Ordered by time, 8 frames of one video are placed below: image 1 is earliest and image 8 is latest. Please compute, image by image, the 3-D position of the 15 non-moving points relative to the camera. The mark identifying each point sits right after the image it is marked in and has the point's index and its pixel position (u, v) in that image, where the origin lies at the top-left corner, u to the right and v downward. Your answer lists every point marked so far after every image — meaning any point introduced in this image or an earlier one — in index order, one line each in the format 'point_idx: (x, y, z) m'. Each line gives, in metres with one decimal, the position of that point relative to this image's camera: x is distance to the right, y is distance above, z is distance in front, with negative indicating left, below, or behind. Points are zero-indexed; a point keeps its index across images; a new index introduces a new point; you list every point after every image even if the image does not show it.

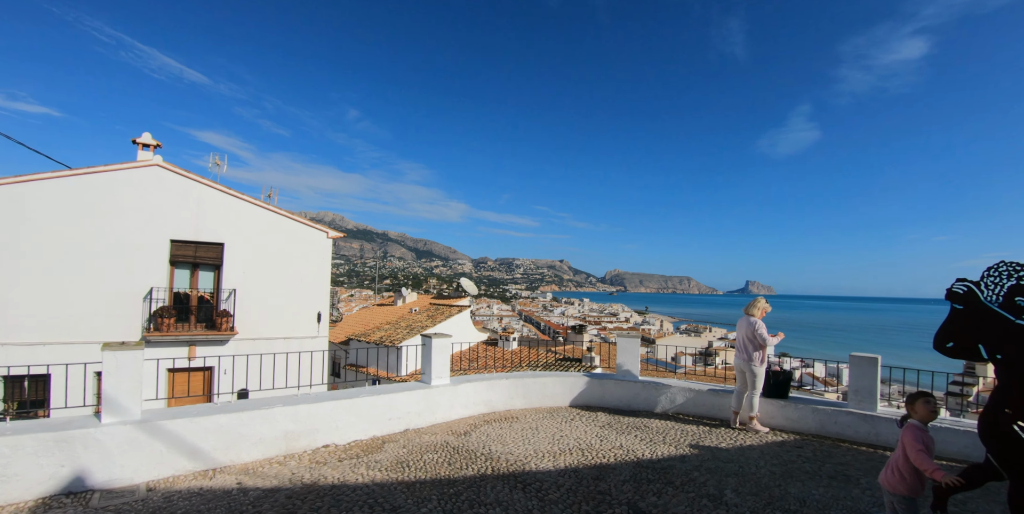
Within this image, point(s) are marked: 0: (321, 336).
0: (-4.4, -1.8, +12.0) m
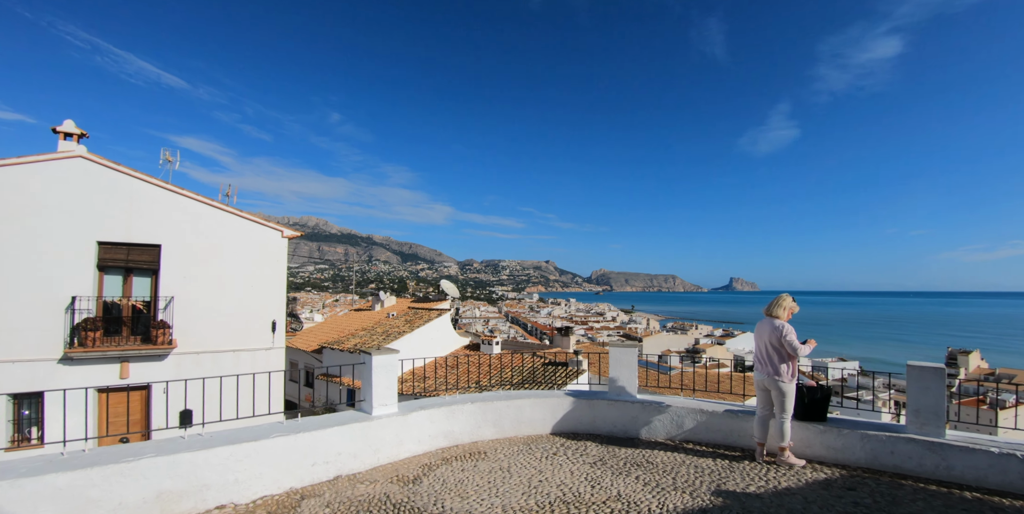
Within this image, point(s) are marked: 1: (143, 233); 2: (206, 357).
0: (-4.8, -1.8, +10.7) m
1: (-6.7, +0.4, +9.7) m
2: (-5.8, -1.9, +10.0) m
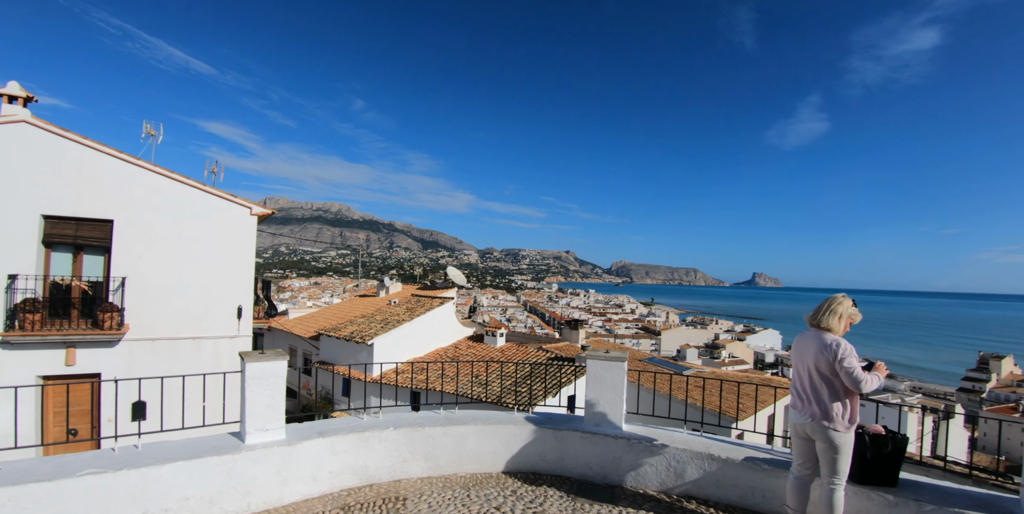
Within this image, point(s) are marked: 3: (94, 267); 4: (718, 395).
0: (-5.0, -1.4, +9.8) m
1: (-6.8, +0.8, +8.7) m
2: (-6.0, -1.5, +9.1) m
3: (-7.0, -0.1, +8.9) m
4: (+5.5, -3.7, +14.2) m
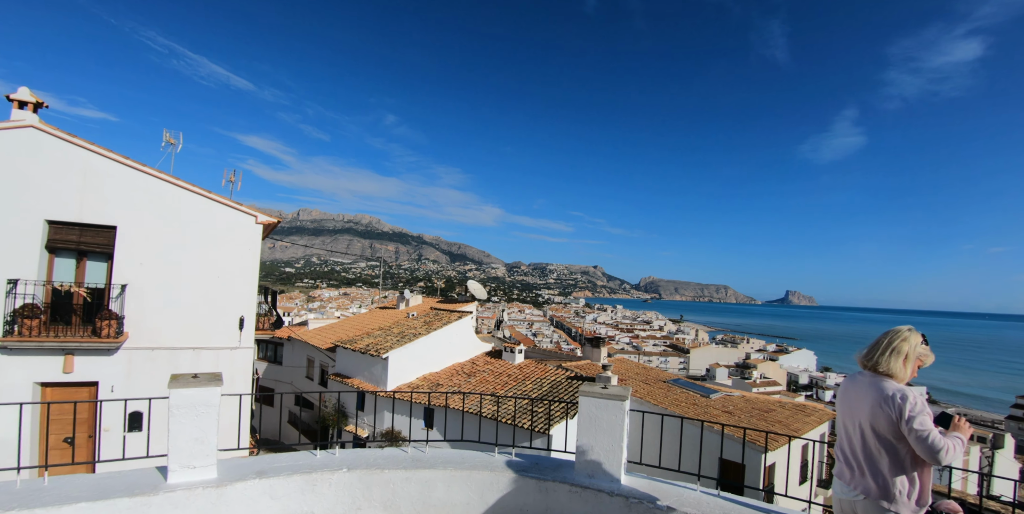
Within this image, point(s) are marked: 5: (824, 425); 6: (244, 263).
0: (-4.8, -1.6, +9.5) m
1: (-6.7, +0.7, +8.5) m
2: (-5.8, -1.6, +8.8) m
3: (-6.8, -0.3, +8.7) m
4: (+5.9, -4.1, +13.3) m
5: (+9.0, -4.8, +15.3) m
6: (-4.8, -0.1, +9.5) m
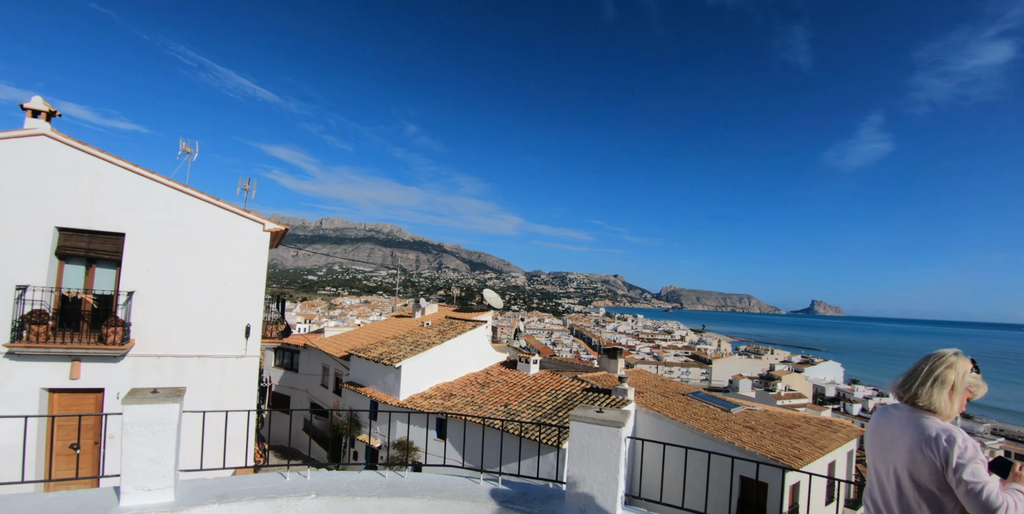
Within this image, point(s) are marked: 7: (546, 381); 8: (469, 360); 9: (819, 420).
0: (-4.6, -1.7, +9.3) m
1: (-6.5, +0.6, +8.5) m
2: (-5.7, -1.7, +8.8) m
3: (-6.6, -0.4, +8.7) m
4: (+6.2, -4.3, +12.8) m
5: (+9.4, -5.1, +14.6) m
6: (-4.6, -0.2, +9.4) m
7: (+1.1, -3.8, +16.5) m
8: (-1.5, -3.6, +18.4) m
9: (+9.1, -4.8, +15.8) m
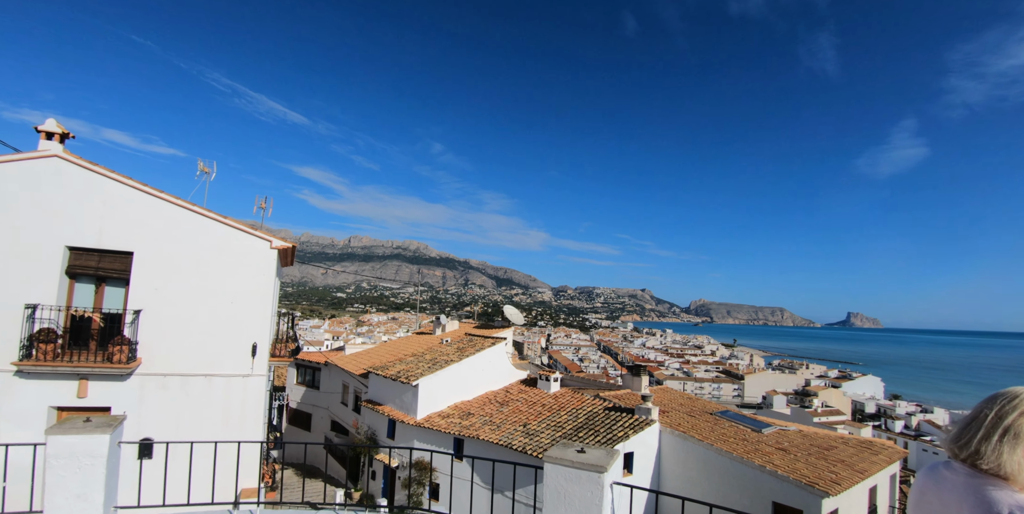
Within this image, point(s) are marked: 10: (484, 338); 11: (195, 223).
0: (-4.4, -2.1, +9.2) m
1: (-6.4, +0.3, +8.5) m
2: (-5.5, -2.0, +8.6) m
3: (-6.5, -0.7, +8.7) m
4: (+6.6, -4.6, +12.0) m
5: (+9.9, -5.4, +13.7) m
6: (-4.4, -0.6, +9.3) m
7: (+1.6, -4.3, +16.0) m
8: (-0.8, -4.1, +18.0) m
9: (+9.7, -5.1, +14.8) m
10: (-1.1, -3.0, +20.0) m
11: (-5.3, +0.6, +8.9) m
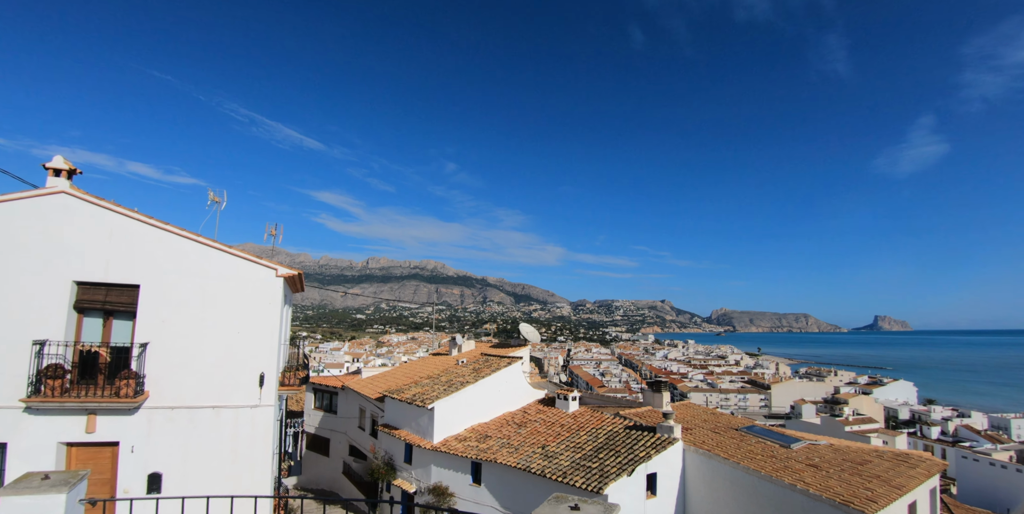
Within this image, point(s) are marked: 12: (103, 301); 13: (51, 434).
0: (-4.2, -2.5, +9.0) m
1: (-6.2, -0.3, +8.5) m
2: (-5.3, -2.5, +8.5) m
3: (-6.3, -1.3, +8.6) m
4: (+7.0, -4.7, +11.4) m
5: (+10.3, -5.4, +13.0) m
6: (-4.2, -1.0, +9.2) m
7: (+2.2, -4.7, +15.5) m
8: (-0.3, -4.7, +17.7) m
9: (+10.2, -5.2, +14.1) m
10: (-0.5, -3.7, +19.7) m
11: (-5.2, +0.1, +8.9) m
12: (-6.5, -0.7, +8.4) m
13: (-6.9, -2.7, +7.9) m
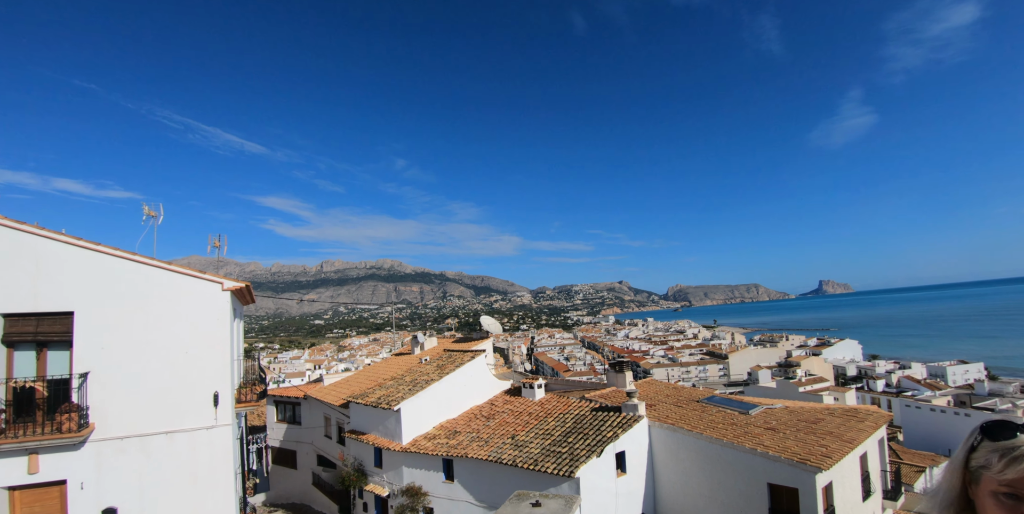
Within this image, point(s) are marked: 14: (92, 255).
0: (-4.7, -2.8, +8.7) m
1: (-6.9, -0.7, +8.0) m
2: (-5.8, -2.9, +8.1) m
3: (-6.9, -1.6, +8.1) m
4: (+6.4, -4.1, +12.0) m
5: (+9.6, -4.5, +13.8) m
6: (-4.9, -1.3, +8.8) m
7: (+1.2, -4.4, +15.7) m
8: (-1.4, -4.5, +17.7) m
9: (+9.3, -4.3, +15.0) m
10: (-1.8, -3.5, +19.6) m
11: (-5.9, -0.3, +8.5) m
12: (-7.1, -1.1, +7.9) m
13: (-7.3, -3.2, +7.4) m
14: (-6.5, 0.0, +8.2) m
